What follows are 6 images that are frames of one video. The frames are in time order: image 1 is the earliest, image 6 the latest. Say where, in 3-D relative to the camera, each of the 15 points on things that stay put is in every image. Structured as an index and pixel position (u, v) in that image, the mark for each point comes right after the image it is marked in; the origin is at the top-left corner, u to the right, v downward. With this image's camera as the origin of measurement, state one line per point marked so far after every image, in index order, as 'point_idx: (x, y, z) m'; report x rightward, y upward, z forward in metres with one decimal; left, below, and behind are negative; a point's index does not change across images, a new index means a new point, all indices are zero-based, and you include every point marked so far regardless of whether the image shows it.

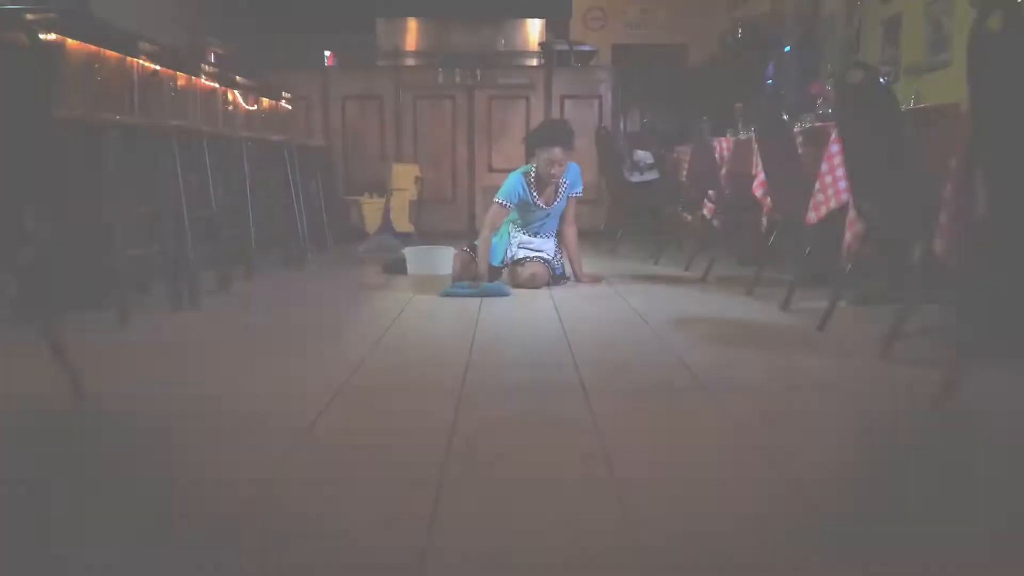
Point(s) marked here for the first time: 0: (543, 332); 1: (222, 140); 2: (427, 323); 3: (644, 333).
0: (+0.1, -0.1, +2.7) m
1: (-1.3, +0.6, +4.0) m
2: (-0.3, -0.1, +3.0) m
3: (+0.4, -0.1, +2.7) m
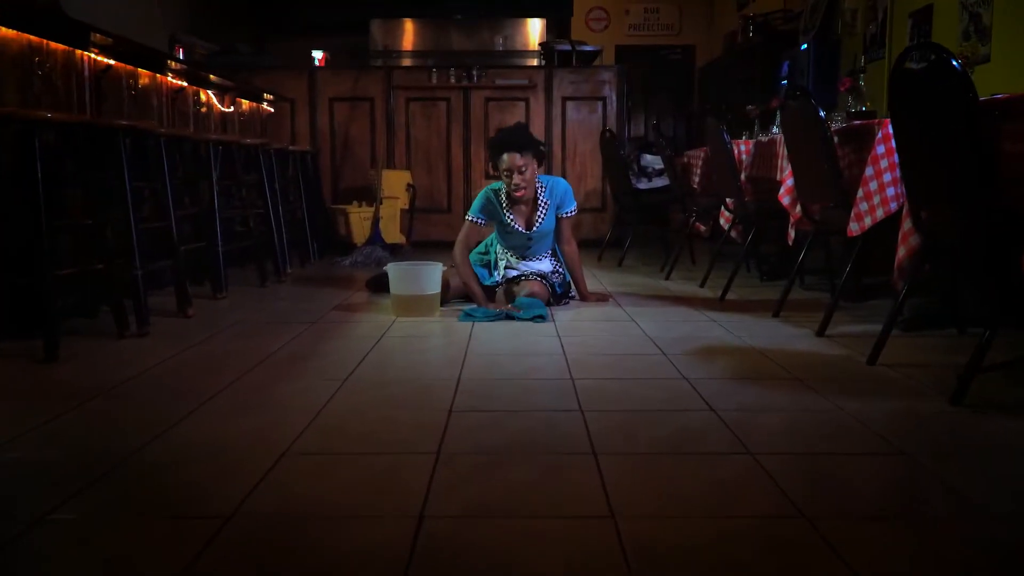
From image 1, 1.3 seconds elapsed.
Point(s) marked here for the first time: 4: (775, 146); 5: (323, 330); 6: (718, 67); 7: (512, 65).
0: (+0.1, -0.2, +2.3) m
1: (-1.3, +0.6, +3.6) m
2: (-0.3, -0.2, +2.6) m
3: (+0.4, -0.2, +2.3) m
4: (+1.0, +0.5, +3.5) m
5: (-0.6, -0.1, +2.9) m
6: (+1.7, +1.8, +7.8) m
7: (0.0, +1.5, +6.2) m
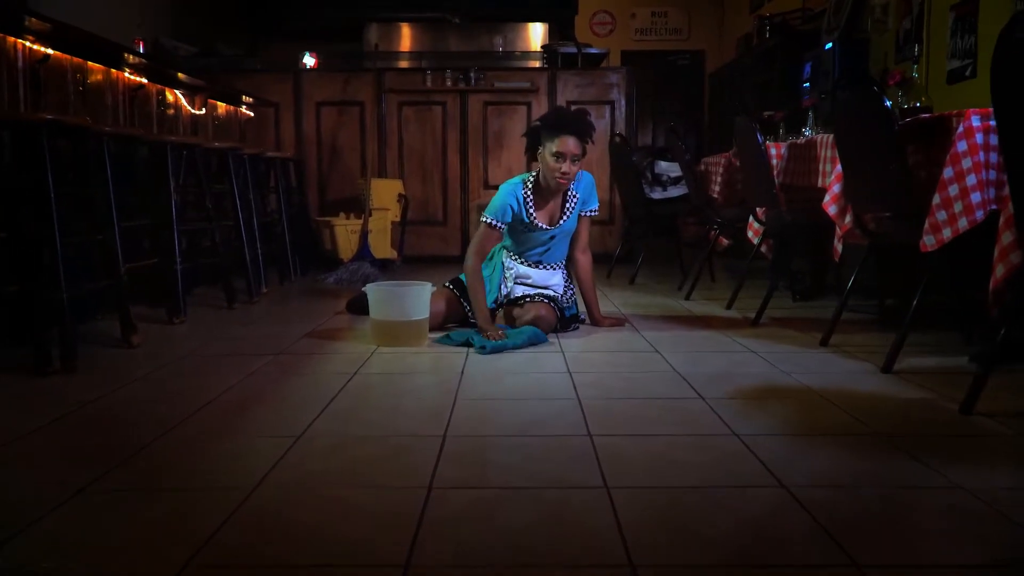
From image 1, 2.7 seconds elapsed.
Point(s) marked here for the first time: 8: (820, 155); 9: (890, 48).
0: (+0.1, -0.2, +1.8) m
1: (-1.3, +0.5, +3.2) m
2: (-0.3, -0.2, +2.1) m
3: (+0.4, -0.2, +1.8) m
4: (+1.0, +0.5, +3.1) m
5: (-0.6, -0.2, +2.5) m
6: (+1.7, +1.7, +7.4) m
7: (0.0, +1.4, +5.7) m
8: (+1.0, +0.4, +3.0) m
9: (+2.0, +1.3, +5.0) m
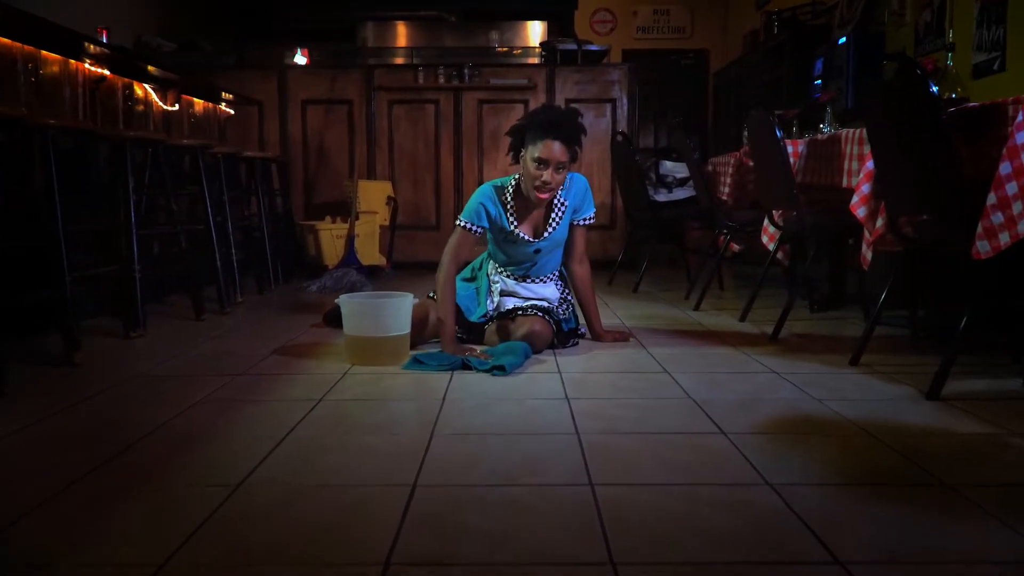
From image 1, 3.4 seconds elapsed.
0: (+0.1, -0.3, +1.5) m
1: (-1.3, +0.5, +2.9) m
2: (-0.3, -0.3, +1.8) m
3: (+0.3, -0.3, +1.5) m
4: (+1.0, +0.4, +2.8) m
5: (-0.6, -0.2, +2.2) m
6: (+1.7, +1.6, +7.1) m
7: (0.0, +1.3, +5.5) m
8: (+1.0, +0.4, +2.7) m
9: (+2.0, +1.3, +4.8) m
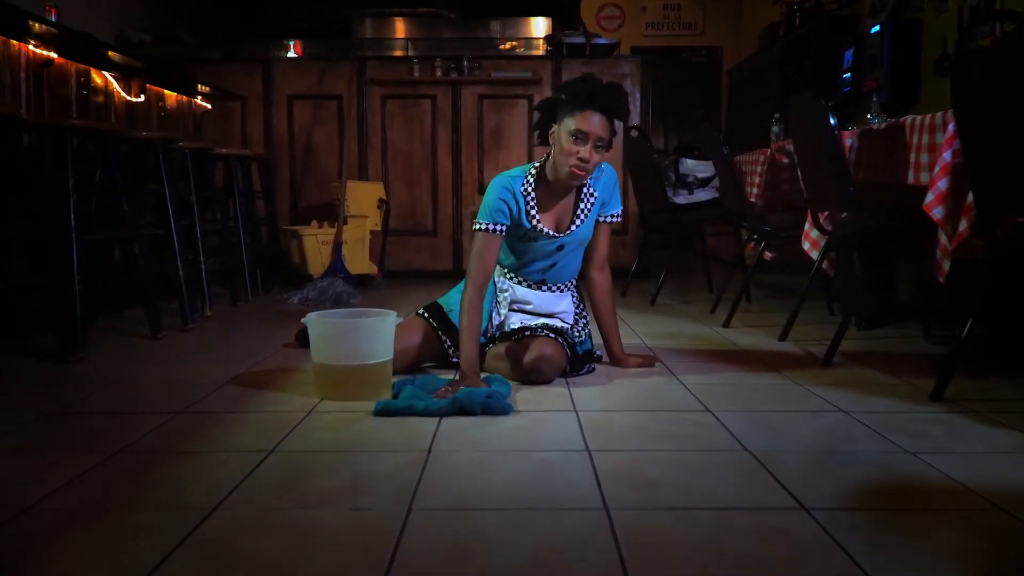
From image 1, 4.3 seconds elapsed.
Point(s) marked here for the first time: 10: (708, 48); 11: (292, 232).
0: (+0.1, -0.3, +1.1) m
1: (-1.3, +0.4, +2.4) m
2: (-0.3, -0.3, +1.4) m
3: (+0.3, -0.3, +1.1) m
4: (+1.0, +0.4, +2.4) m
5: (-0.6, -0.3, +1.7) m
6: (+1.7, +1.6, +6.7) m
7: (0.0, +1.3, +5.0) m
8: (+1.0, +0.4, +2.3) m
9: (+2.0, +1.2, +4.3) m
10: (+1.6, +2.0, +7.6) m
11: (-1.0, +0.3, +4.3) m
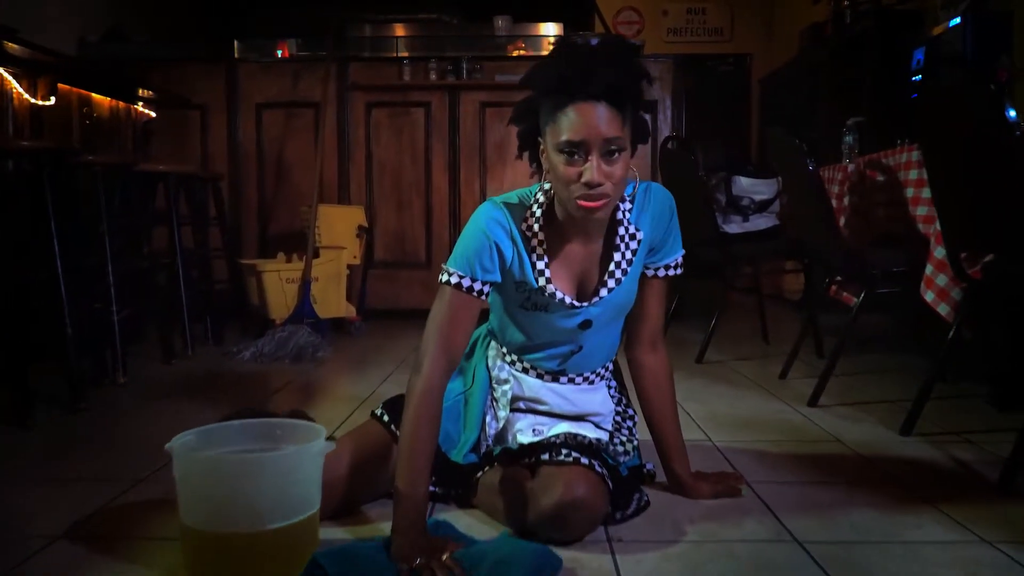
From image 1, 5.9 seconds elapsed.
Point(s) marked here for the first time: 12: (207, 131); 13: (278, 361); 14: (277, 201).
0: (+0.1, -0.4, +0.3) m
1: (-1.3, +0.3, +1.7) m
2: (-0.3, -0.4, +0.6) m
3: (+0.3, -0.4, +0.3) m
4: (+1.0, +0.3, +1.6) m
5: (-0.6, -0.4, +1.0) m
6: (+1.8, +1.4, +5.9) m
7: (0.0, +1.1, +4.3) m
8: (+1.0, +0.2, +1.5) m
9: (+2.1, +1.0, +3.5) m
10: (+1.7, +1.7, +6.8) m
11: (-1.0, +0.1, +3.5) m
12: (-1.4, +0.7, +4.3) m
13: (-0.8, -0.2, +3.1) m
14: (-1.1, +0.4, +4.3) m
